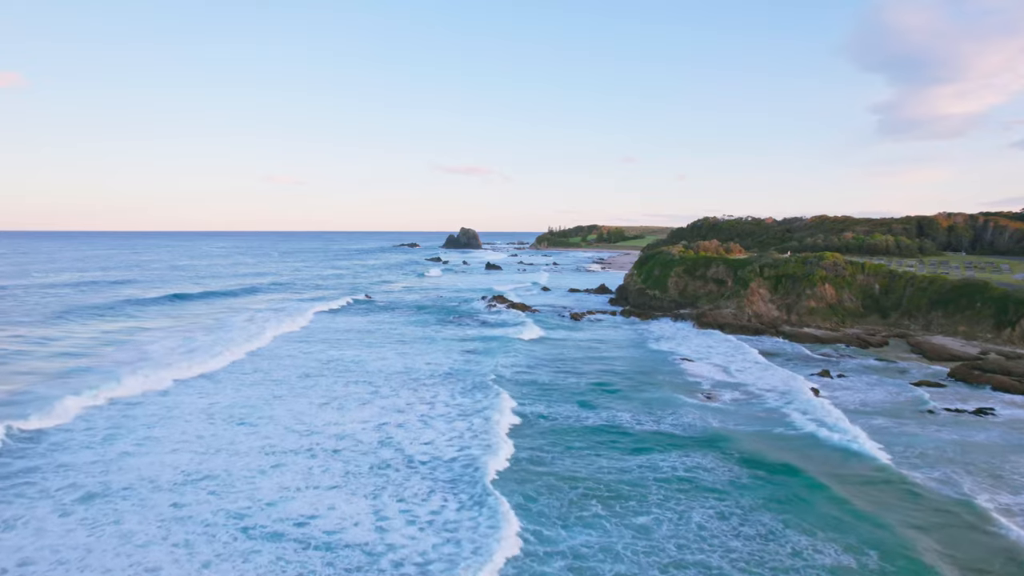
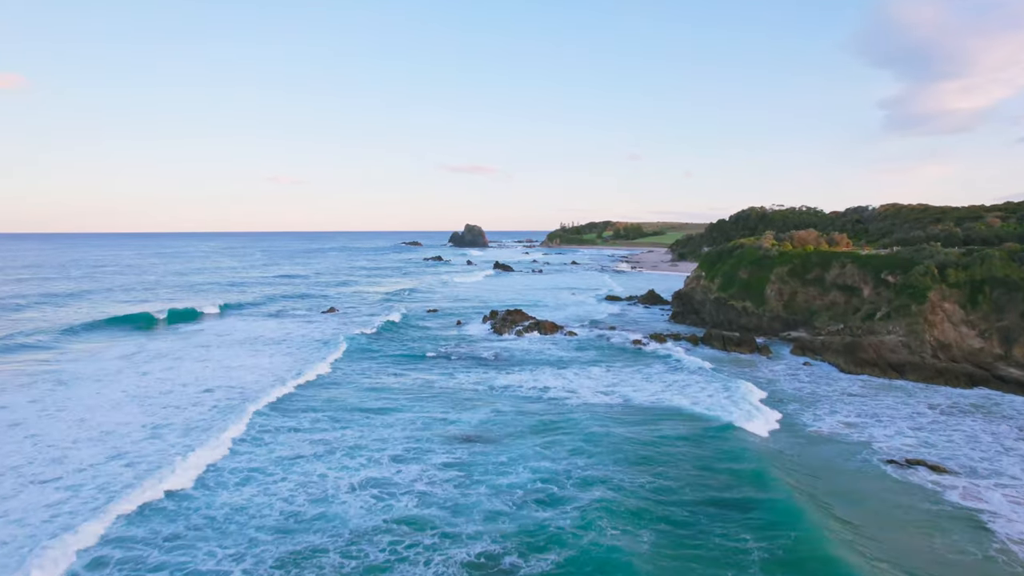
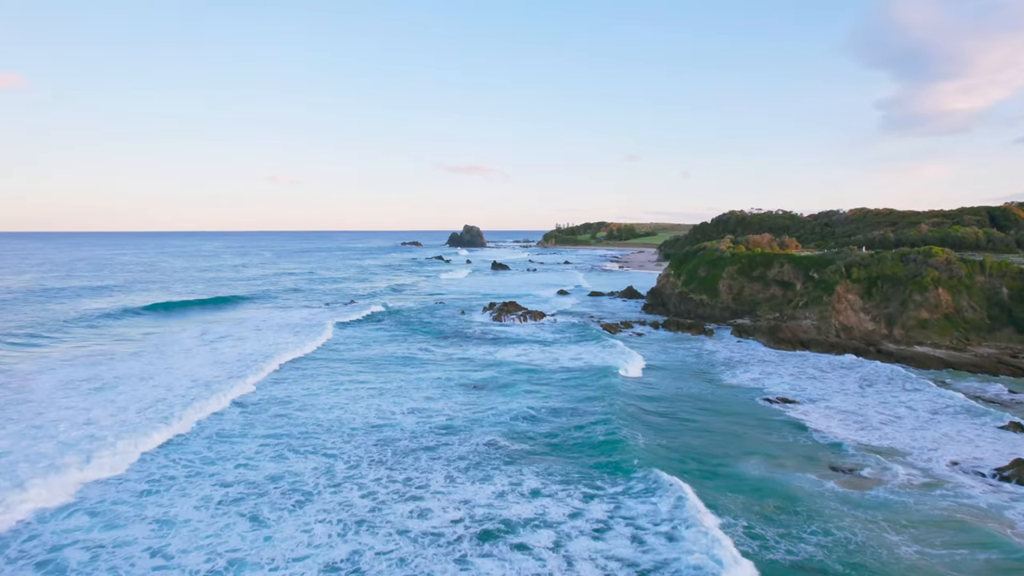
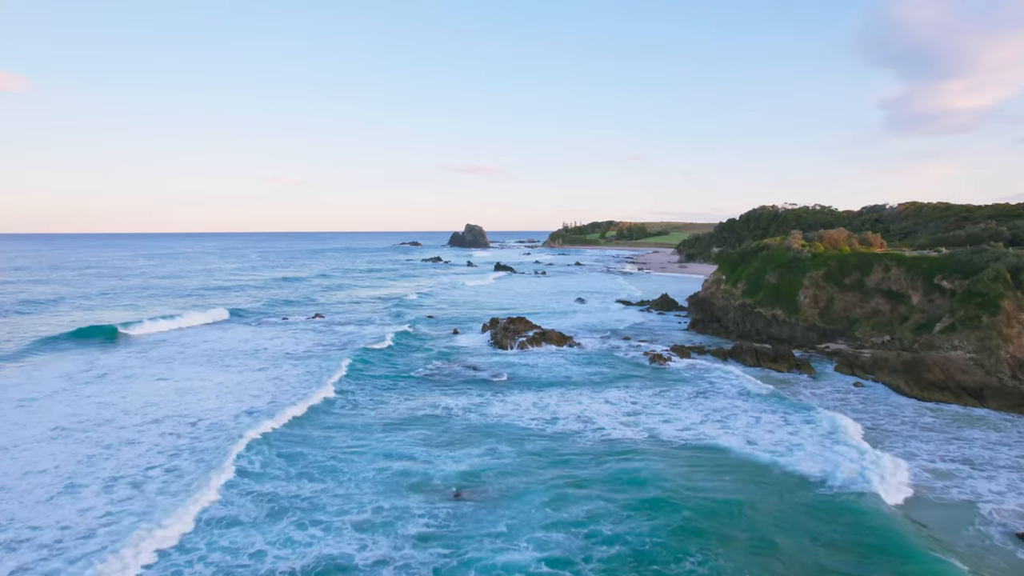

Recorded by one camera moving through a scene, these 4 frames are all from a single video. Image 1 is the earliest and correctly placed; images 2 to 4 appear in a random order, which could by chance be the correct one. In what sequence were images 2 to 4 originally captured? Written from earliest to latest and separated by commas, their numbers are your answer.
3, 2, 4
